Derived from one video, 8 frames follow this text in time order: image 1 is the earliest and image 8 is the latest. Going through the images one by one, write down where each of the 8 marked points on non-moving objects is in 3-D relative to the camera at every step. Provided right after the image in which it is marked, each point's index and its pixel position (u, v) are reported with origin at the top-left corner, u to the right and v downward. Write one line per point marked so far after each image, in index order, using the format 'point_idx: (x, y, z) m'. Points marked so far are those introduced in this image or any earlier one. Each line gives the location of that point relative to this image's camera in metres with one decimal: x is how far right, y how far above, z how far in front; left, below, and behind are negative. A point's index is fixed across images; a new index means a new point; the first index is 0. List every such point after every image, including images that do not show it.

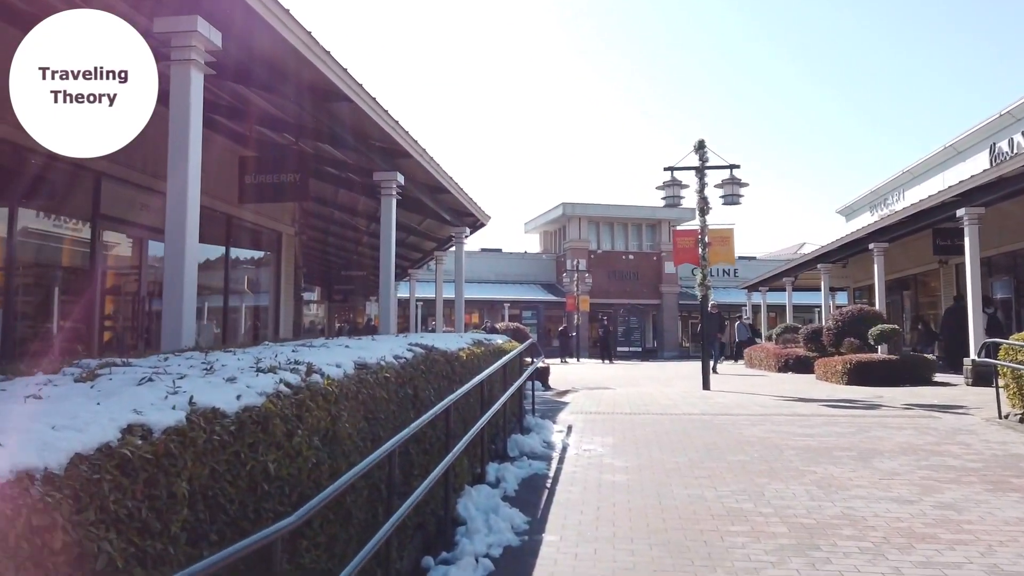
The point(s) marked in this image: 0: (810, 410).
0: (+3.8, -1.6, +9.6) m
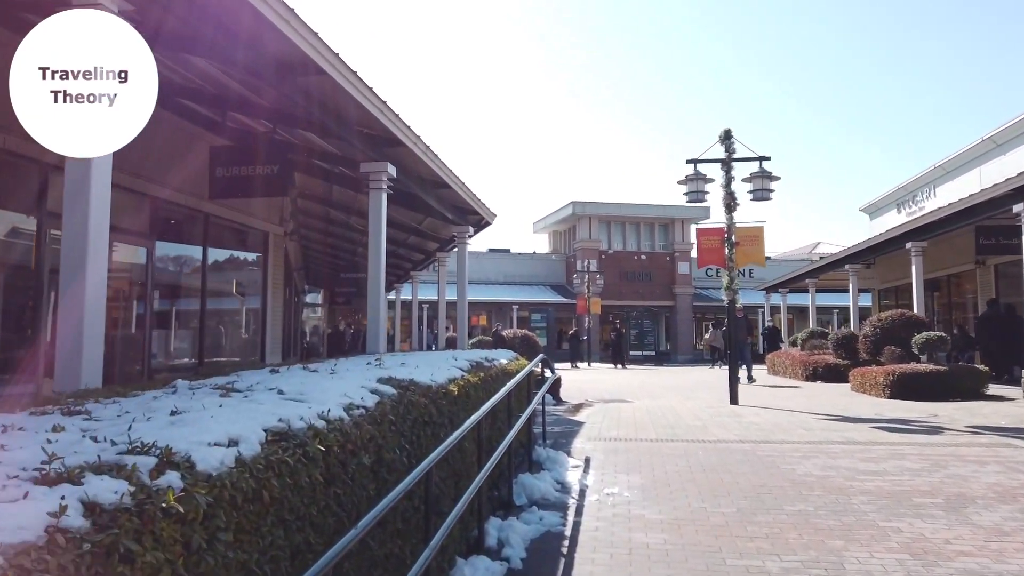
0: (+3.9, -1.6, +8.3) m
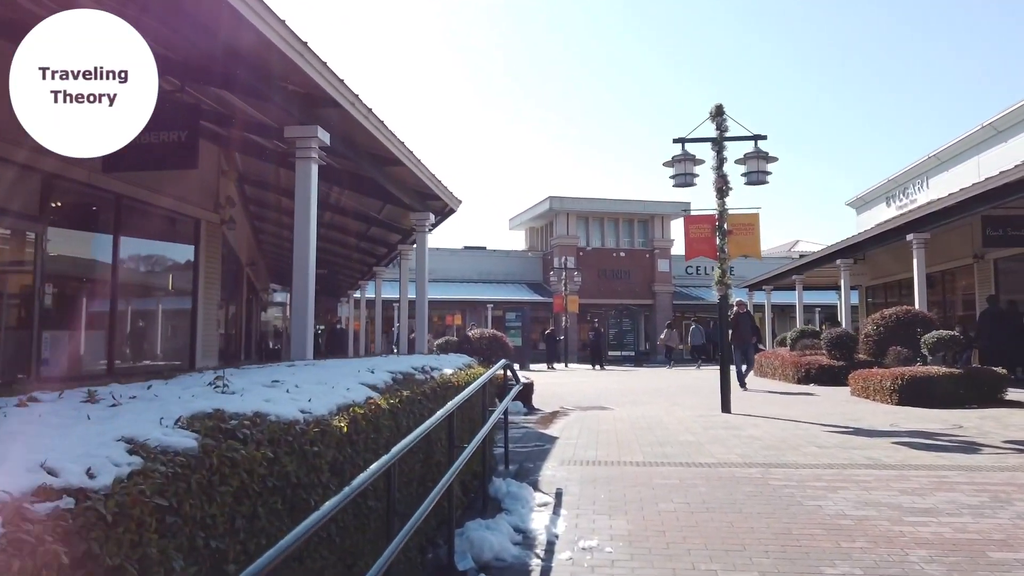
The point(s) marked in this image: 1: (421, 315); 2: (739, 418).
0: (+3.5, -1.6, +6.9) m
1: (-1.5, -0.4, +12.5) m
2: (+3.2, -1.8, +10.5) m
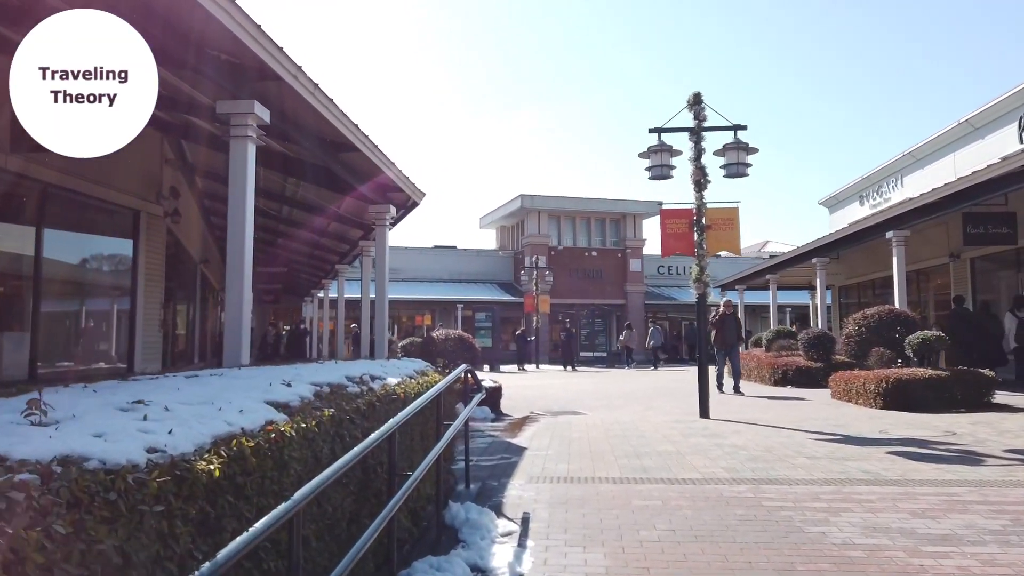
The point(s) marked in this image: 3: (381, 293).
0: (+3.2, -1.5, +6.3) m
1: (-2.0, -0.4, +11.7) m
2: (+2.7, -1.8, +9.9) m
3: (-2.0, -0.1, +11.7) m
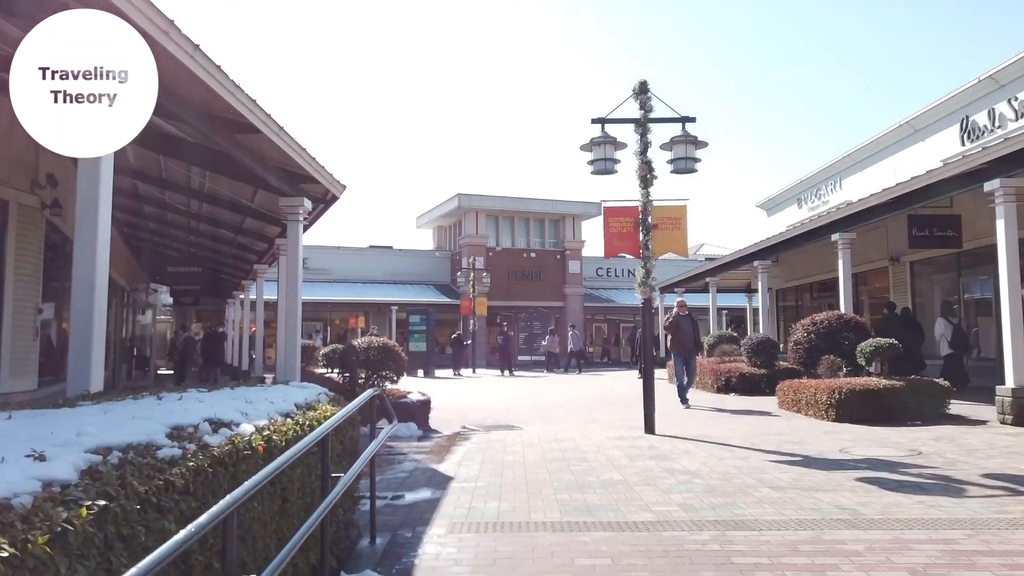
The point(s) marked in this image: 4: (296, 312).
0: (+2.6, -1.6, +5.5) m
1: (-3.0, -0.5, +10.5) m
2: (+1.9, -1.9, +9.0) m
3: (-3.0, -0.2, +10.4) m
4: (-3.0, -0.4, +10.3) m
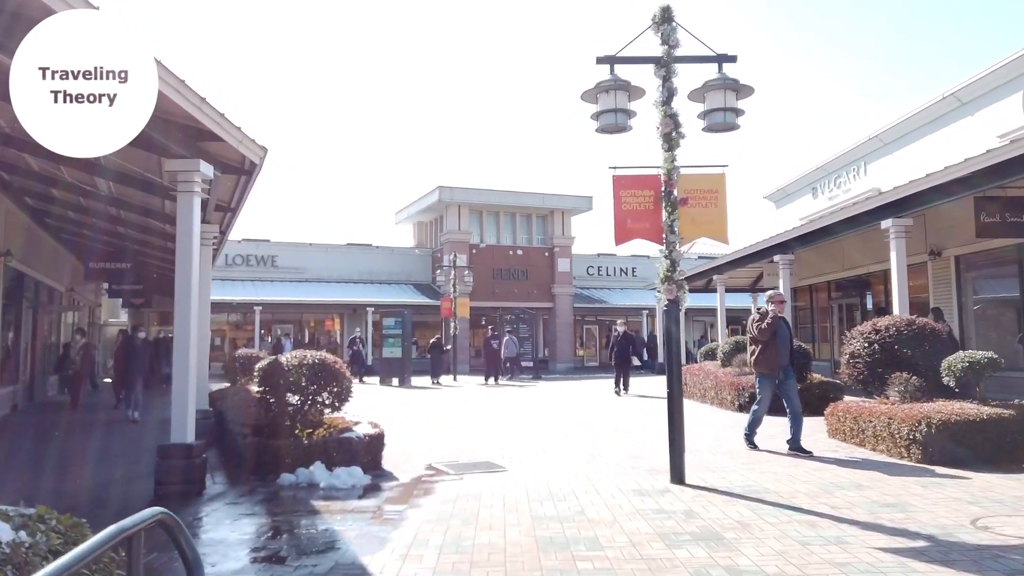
0: (+2.5, -1.6, +2.8) m
1: (-3.3, -0.4, +7.7) m
2: (+1.7, -1.8, +6.4) m
3: (-3.3, -0.1, +7.7) m
4: (-3.2, -0.3, +7.5) m
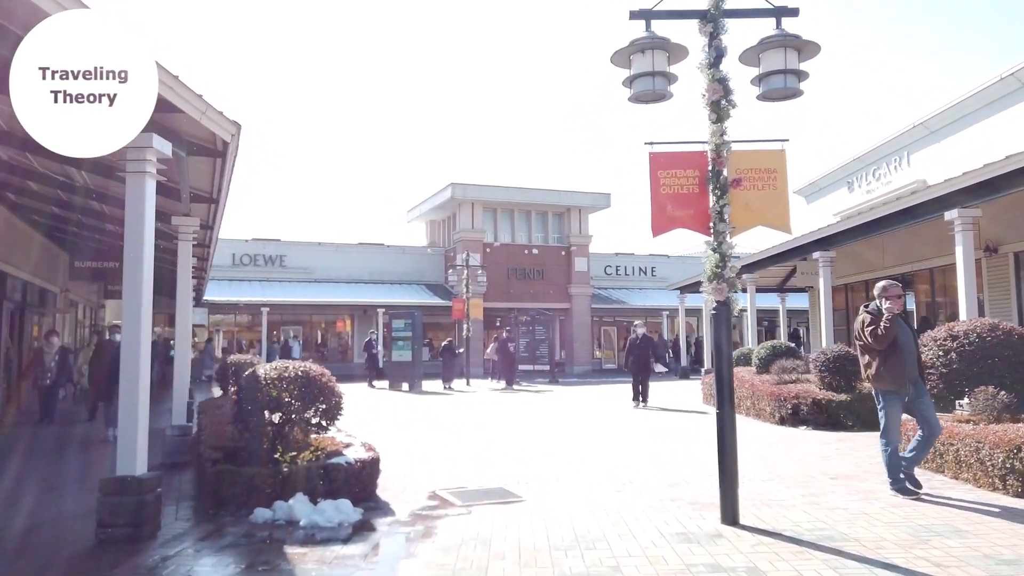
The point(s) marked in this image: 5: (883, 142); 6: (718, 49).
0: (+2.5, -1.5, +1.5) m
1: (-3.1, -0.4, +6.5) m
2: (+1.8, -1.8, +5.0) m
3: (-3.1, -0.1, +6.5) m
4: (-3.0, -0.3, +6.3) m
5: (+9.6, +3.8, +19.4) m
6: (+1.8, +2.1, +6.4) m
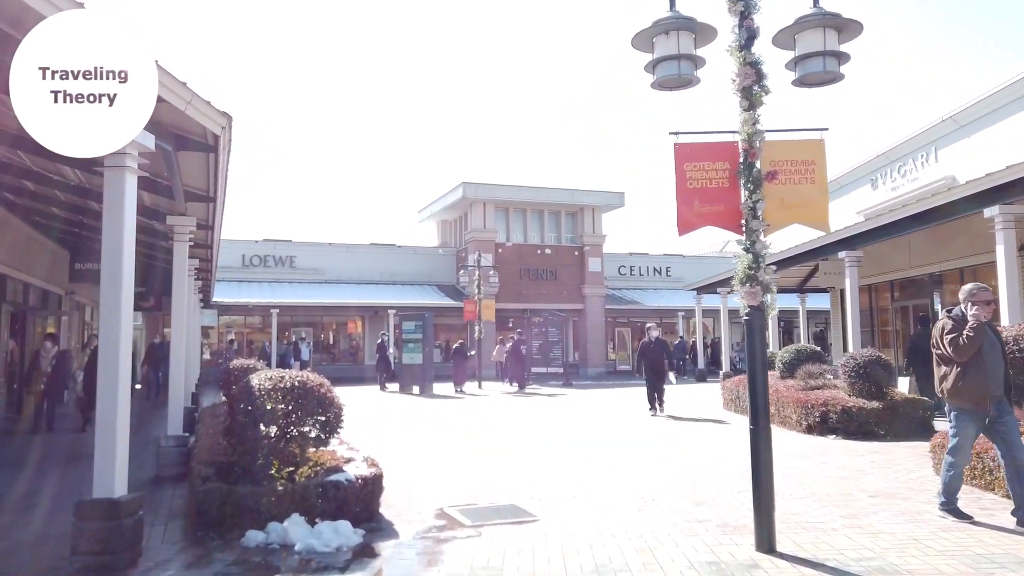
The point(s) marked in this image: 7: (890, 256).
0: (+2.6, -1.6, +0.9) m
1: (-3.0, -0.5, +6.0) m
2: (+1.9, -1.8, +4.5) m
3: (-3.0, -0.2, +6.0) m
4: (-2.9, -0.4, +5.8) m
5: (+9.9, +3.8, +18.7) m
6: (+1.8, +2.0, +5.8) m
7: (+10.0, +0.9, +19.8) m
